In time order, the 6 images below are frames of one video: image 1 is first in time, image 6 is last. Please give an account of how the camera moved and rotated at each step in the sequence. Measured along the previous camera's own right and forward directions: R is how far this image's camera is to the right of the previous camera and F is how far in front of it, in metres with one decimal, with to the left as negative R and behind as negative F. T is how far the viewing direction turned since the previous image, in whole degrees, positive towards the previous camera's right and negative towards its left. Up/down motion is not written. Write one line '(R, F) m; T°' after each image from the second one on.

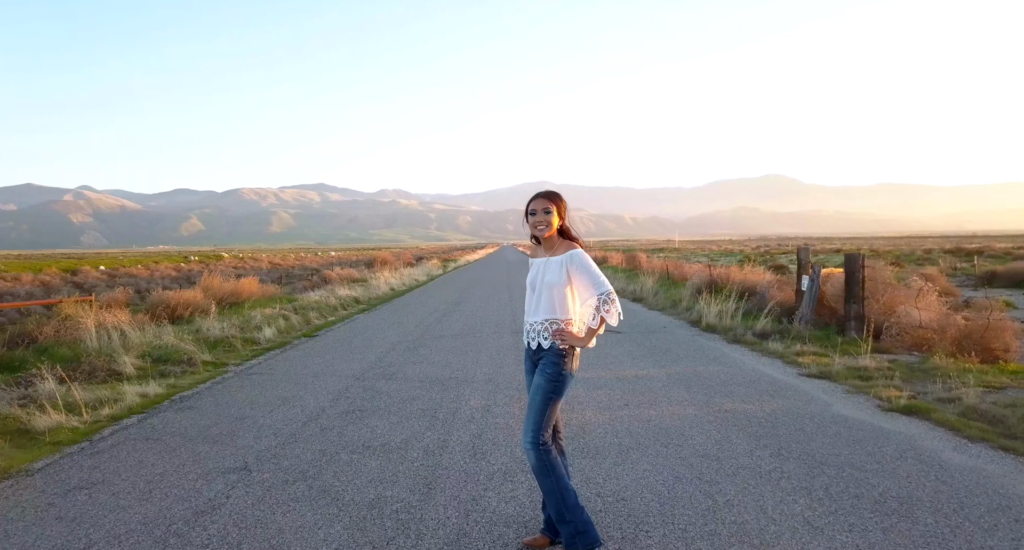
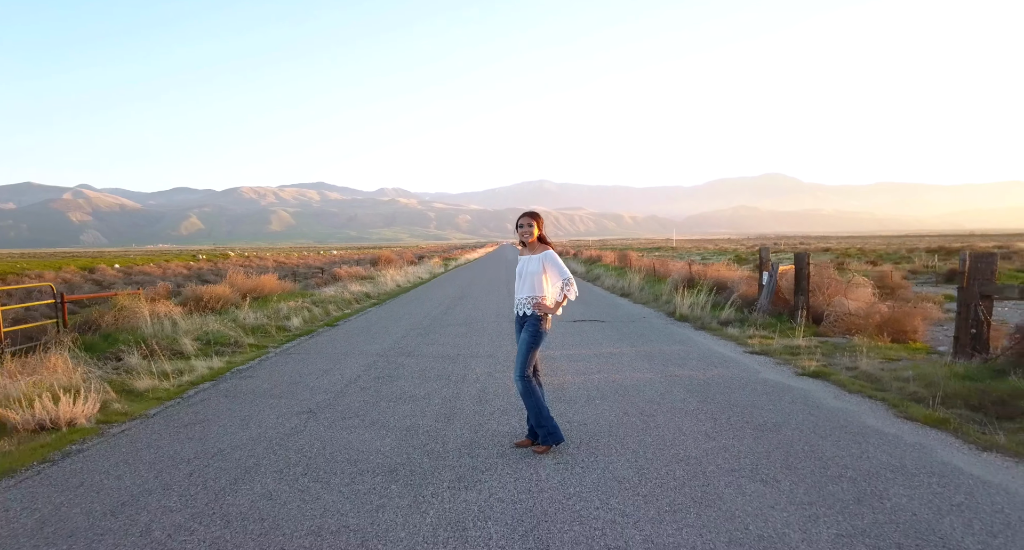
(0.0, -1.7) m; 0°
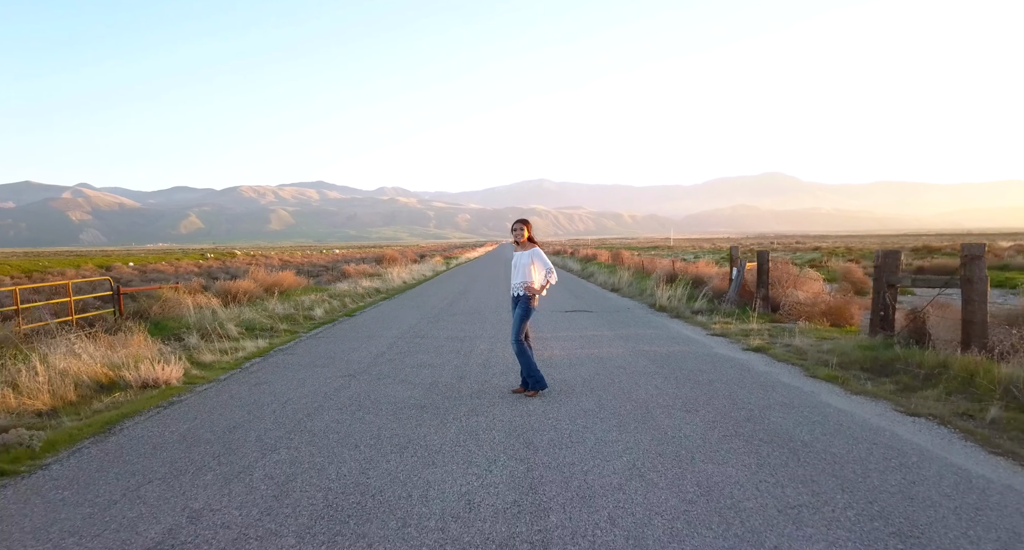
(0.0, -1.7) m; 0°
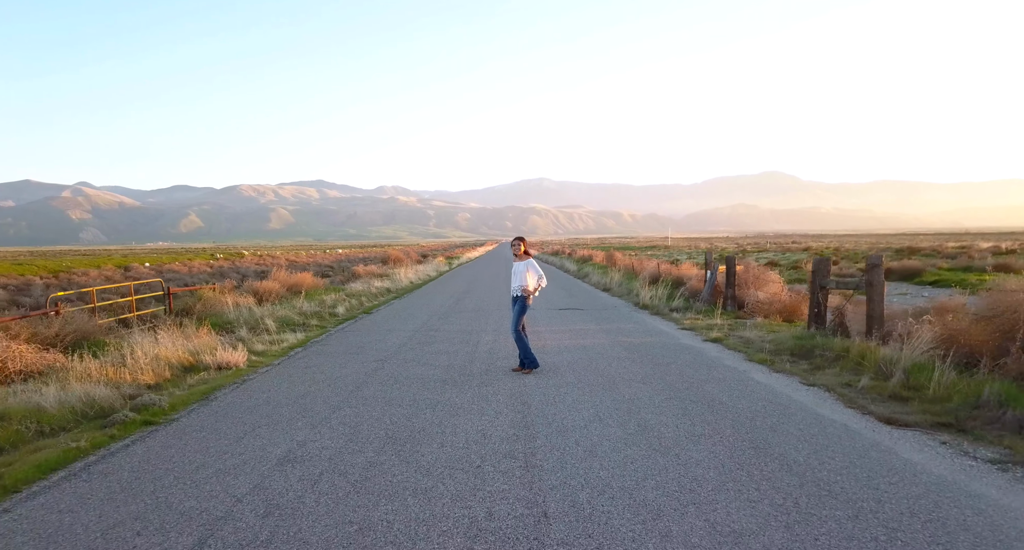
(0.0, -1.9) m; 0°
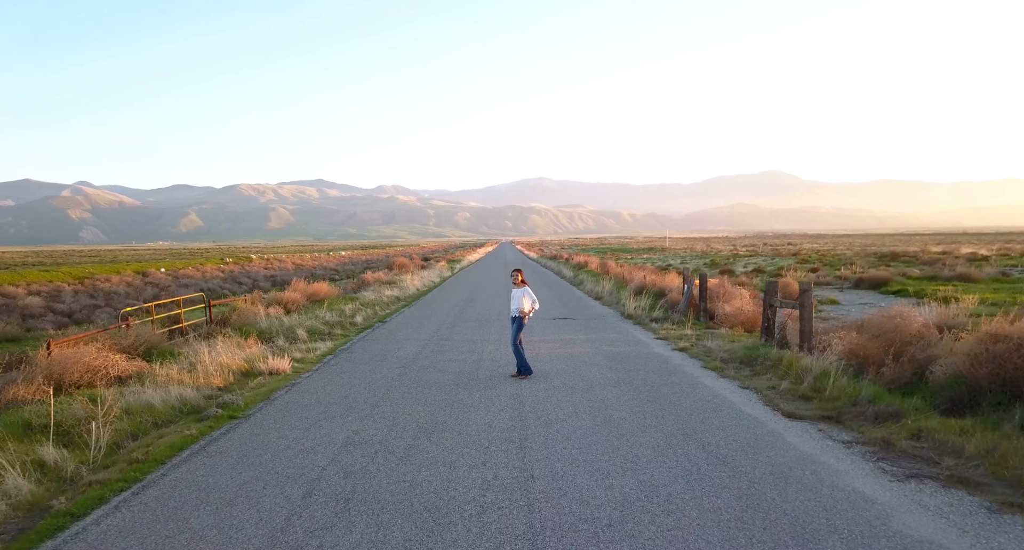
(0.0, -2.0) m; 0°
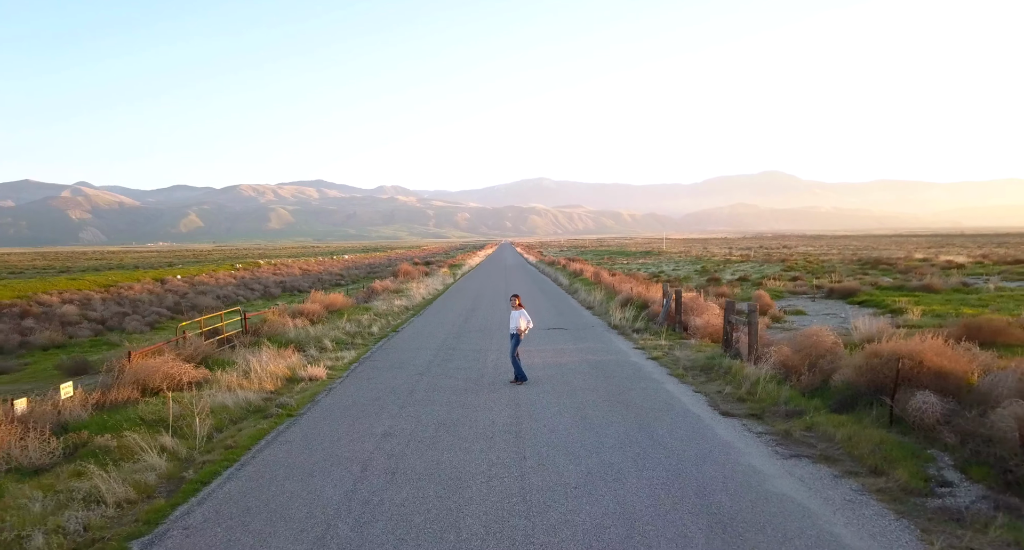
(0.0, -2.3) m; 0°
